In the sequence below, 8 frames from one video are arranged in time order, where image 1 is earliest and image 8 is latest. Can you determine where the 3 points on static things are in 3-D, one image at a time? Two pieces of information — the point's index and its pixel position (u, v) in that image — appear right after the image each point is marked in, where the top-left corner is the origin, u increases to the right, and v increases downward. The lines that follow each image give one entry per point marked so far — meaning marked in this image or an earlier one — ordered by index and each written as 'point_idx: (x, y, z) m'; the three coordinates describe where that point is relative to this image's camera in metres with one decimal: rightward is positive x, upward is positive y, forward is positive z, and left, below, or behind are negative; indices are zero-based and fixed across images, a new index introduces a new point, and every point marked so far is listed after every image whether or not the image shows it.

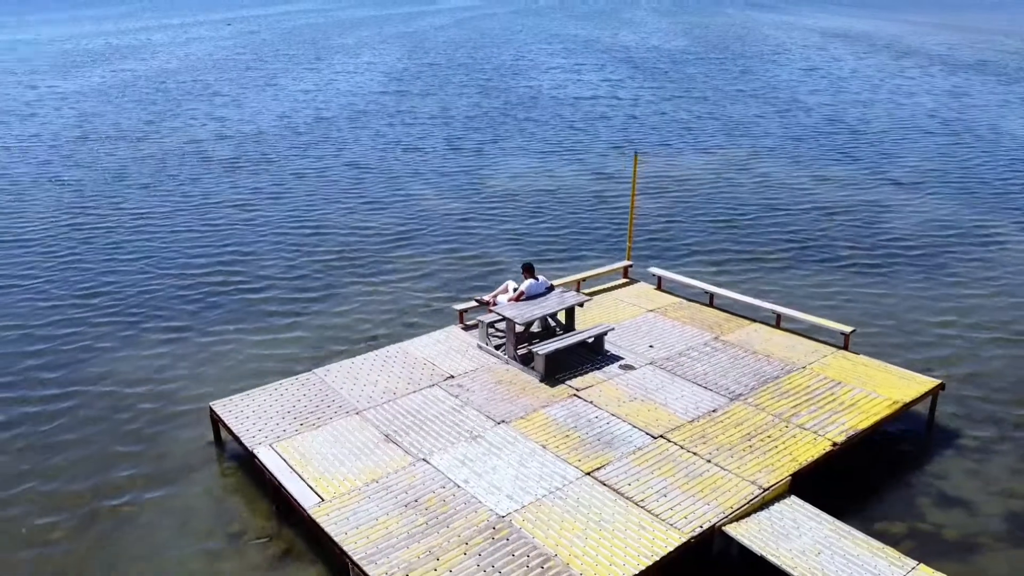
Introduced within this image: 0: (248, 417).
0: (-5.5, -2.6, +16.8) m
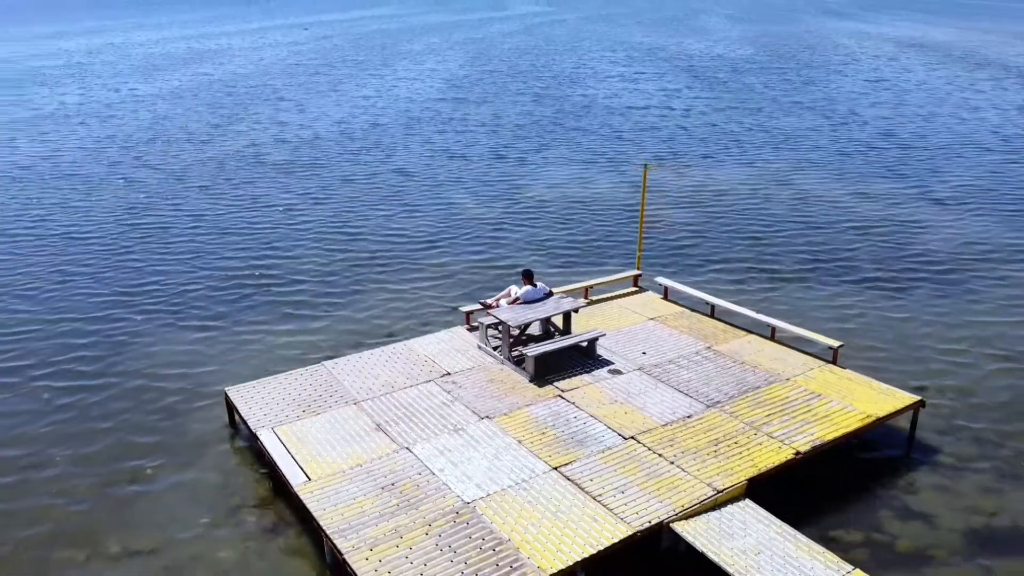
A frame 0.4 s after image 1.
0: (-5.8, -2.5, +18.3) m
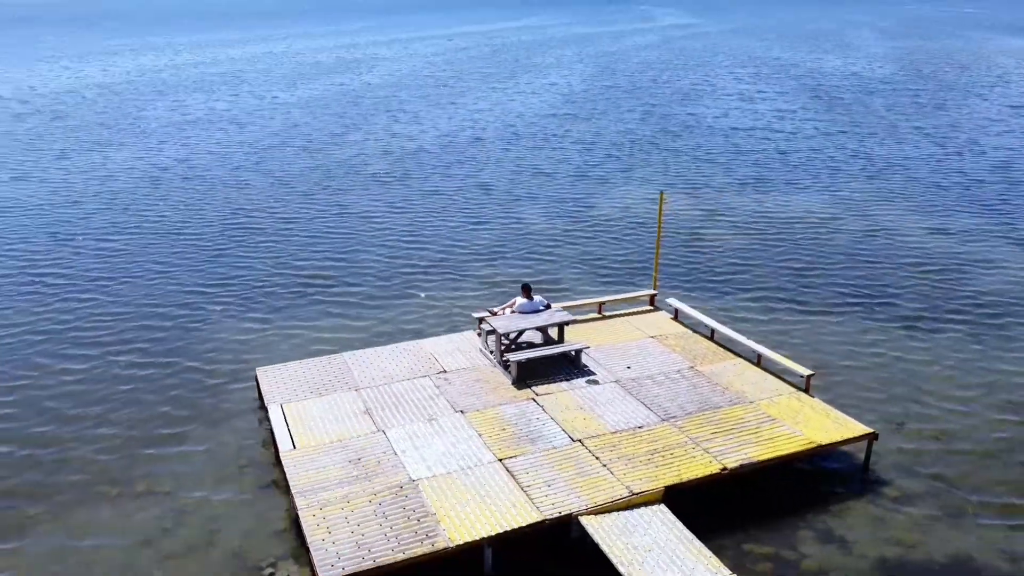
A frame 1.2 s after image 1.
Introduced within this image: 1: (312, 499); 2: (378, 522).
0: (-6.3, -2.4, +21.6) m
1: (-4.1, -4.3, +16.5) m
2: (-2.6, -4.6, +15.8) m
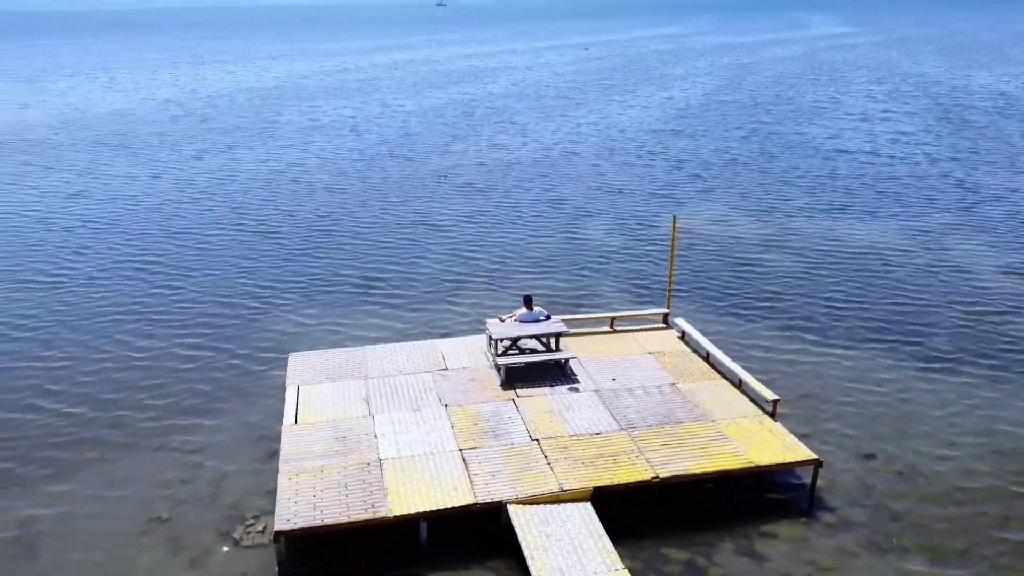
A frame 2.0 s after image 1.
0: (-6.5, -2.3, +24.9) m
1: (-5.3, -4.3, +19.5) m
2: (-4.0, -4.6, +18.6) m
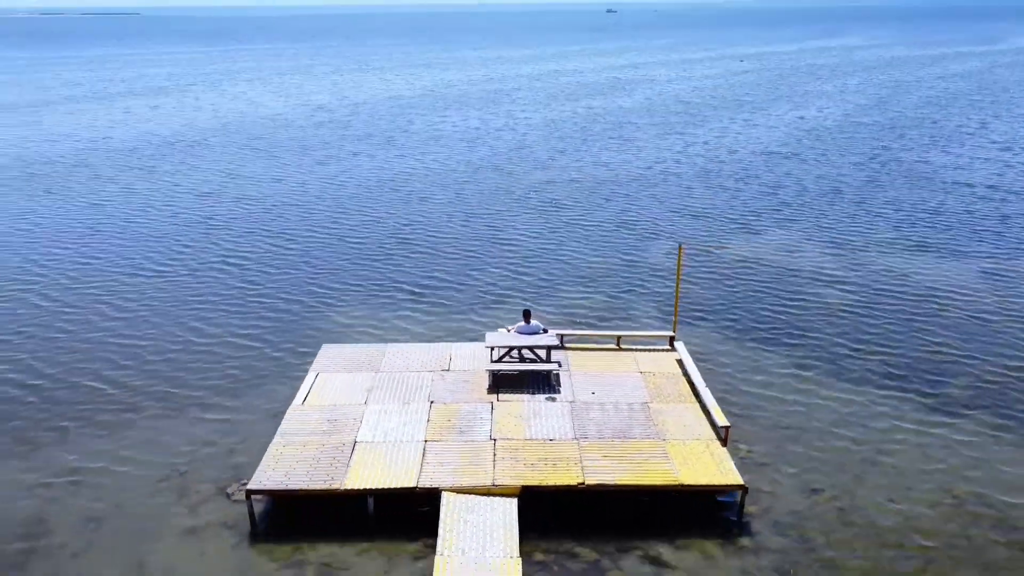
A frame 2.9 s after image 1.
0: (-6.5, -2.4, +28.7) m
1: (-6.6, -4.3, +23.2) m
2: (-5.5, -4.8, +22.0) m
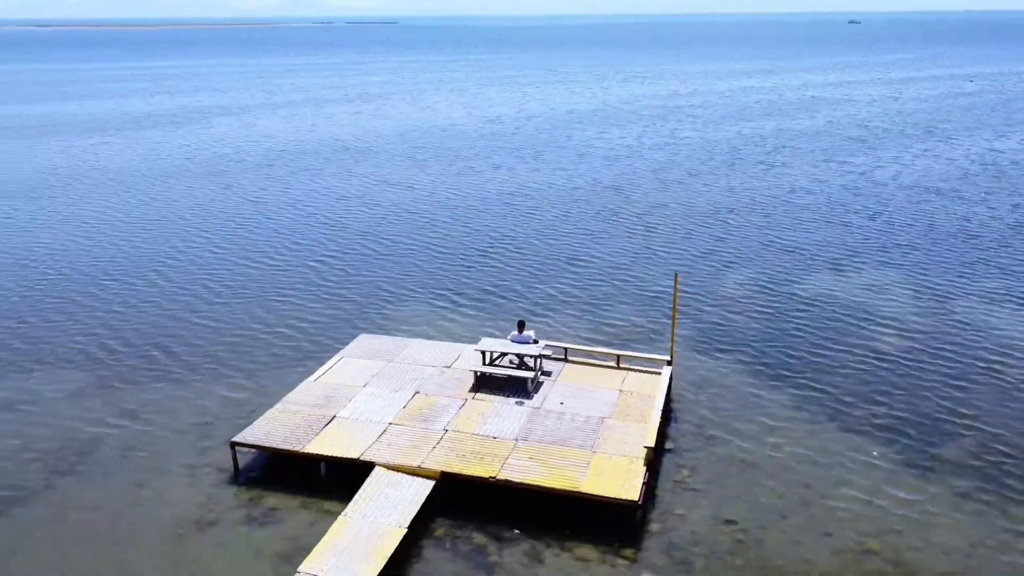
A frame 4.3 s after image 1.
0: (-6.3, -2.3, +33.3) m
1: (-8.0, -4.1, +28.0) m
2: (-7.3, -4.6, +26.6) m
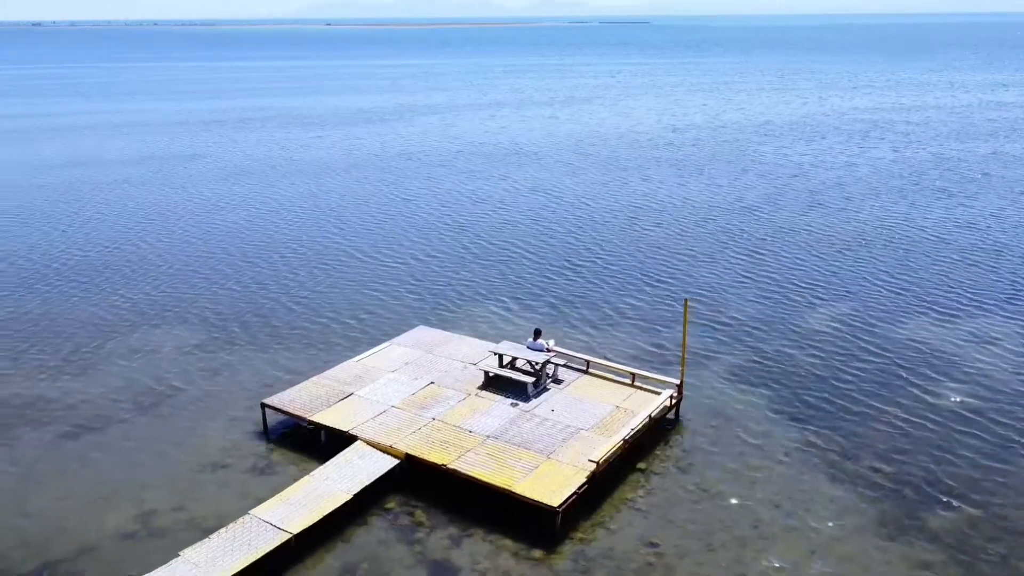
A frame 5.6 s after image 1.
0: (-4.6, -2.1, +37.3) m
1: (-7.9, -3.7, +32.7) m
2: (-7.7, -4.3, +31.1) m
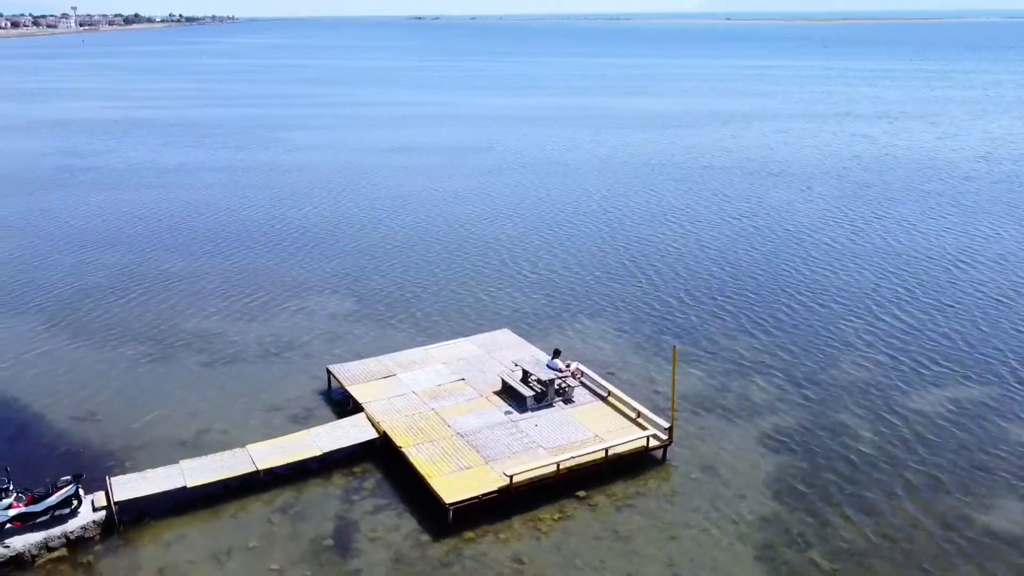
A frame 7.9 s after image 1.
0: (-1.2, -2.4, +41.7) m
1: (-6.3, -3.4, +39.0) m
2: (-6.9, -3.9, +37.5) m
